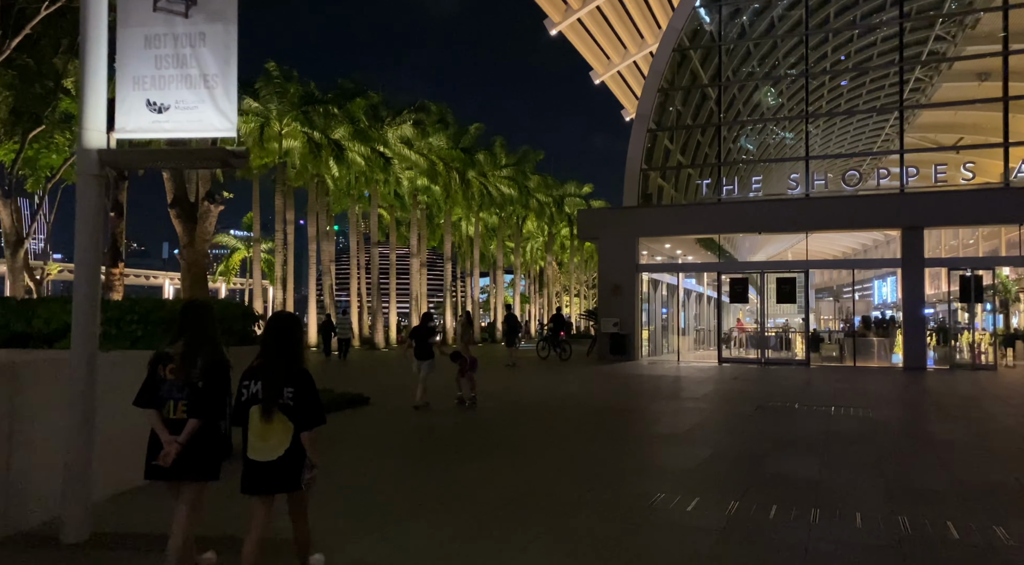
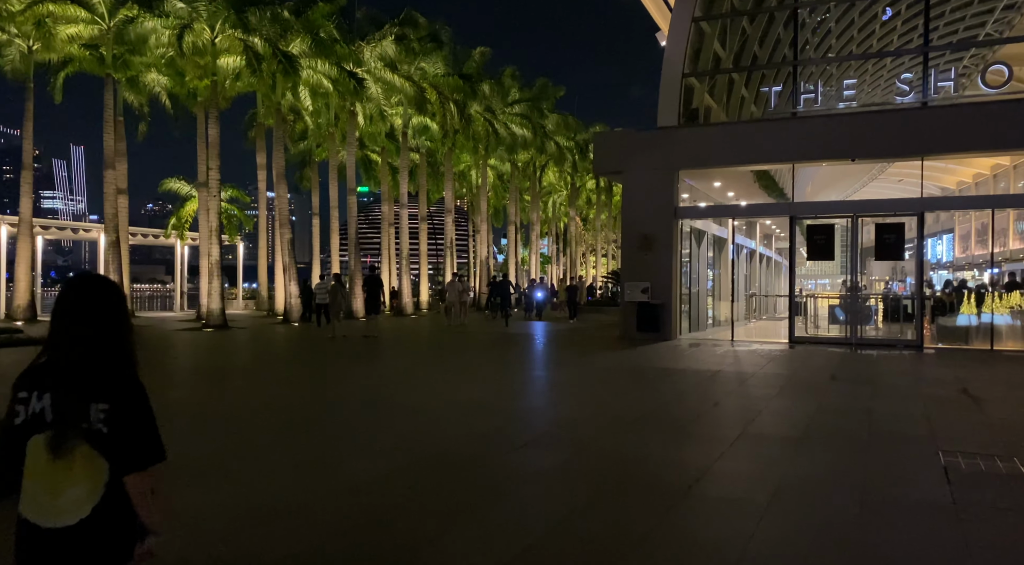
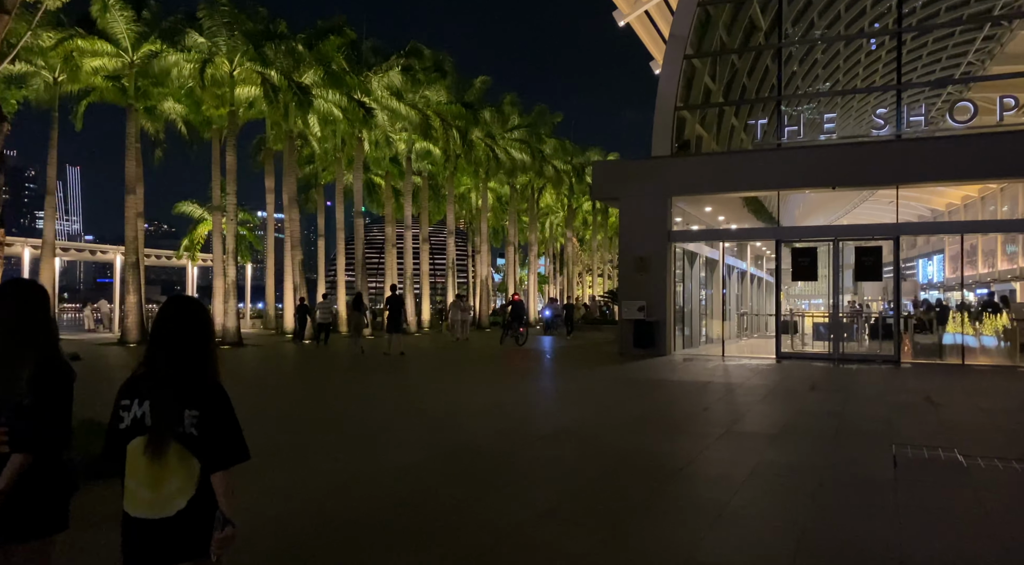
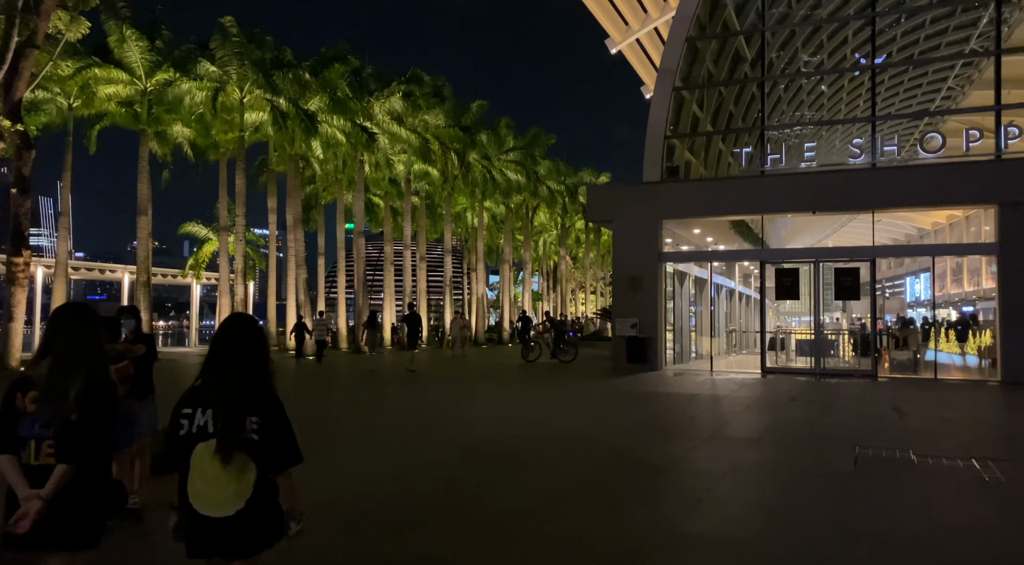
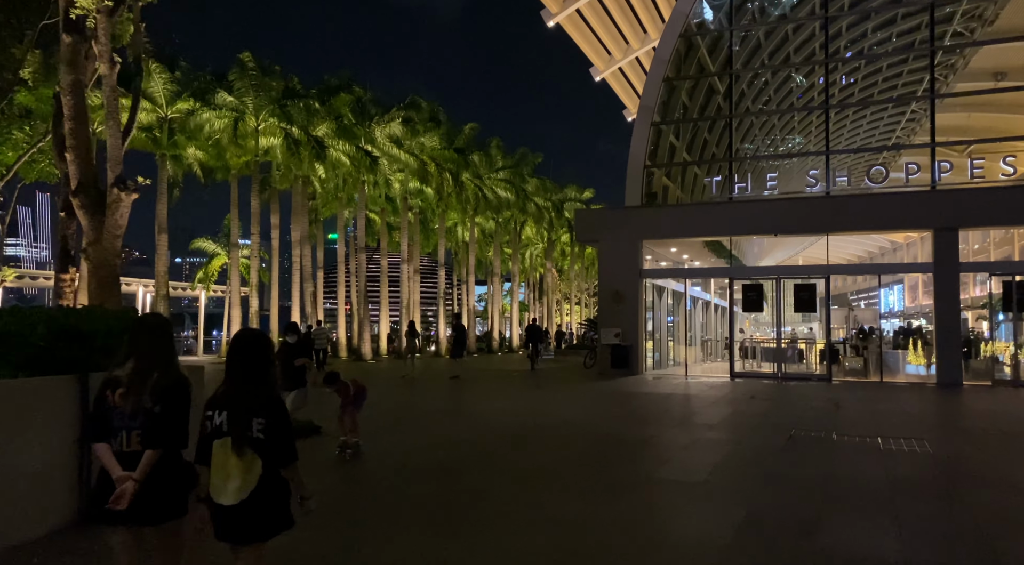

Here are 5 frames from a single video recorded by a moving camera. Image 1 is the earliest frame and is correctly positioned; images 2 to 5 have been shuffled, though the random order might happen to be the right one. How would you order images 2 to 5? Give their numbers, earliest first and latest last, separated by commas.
5, 4, 3, 2
